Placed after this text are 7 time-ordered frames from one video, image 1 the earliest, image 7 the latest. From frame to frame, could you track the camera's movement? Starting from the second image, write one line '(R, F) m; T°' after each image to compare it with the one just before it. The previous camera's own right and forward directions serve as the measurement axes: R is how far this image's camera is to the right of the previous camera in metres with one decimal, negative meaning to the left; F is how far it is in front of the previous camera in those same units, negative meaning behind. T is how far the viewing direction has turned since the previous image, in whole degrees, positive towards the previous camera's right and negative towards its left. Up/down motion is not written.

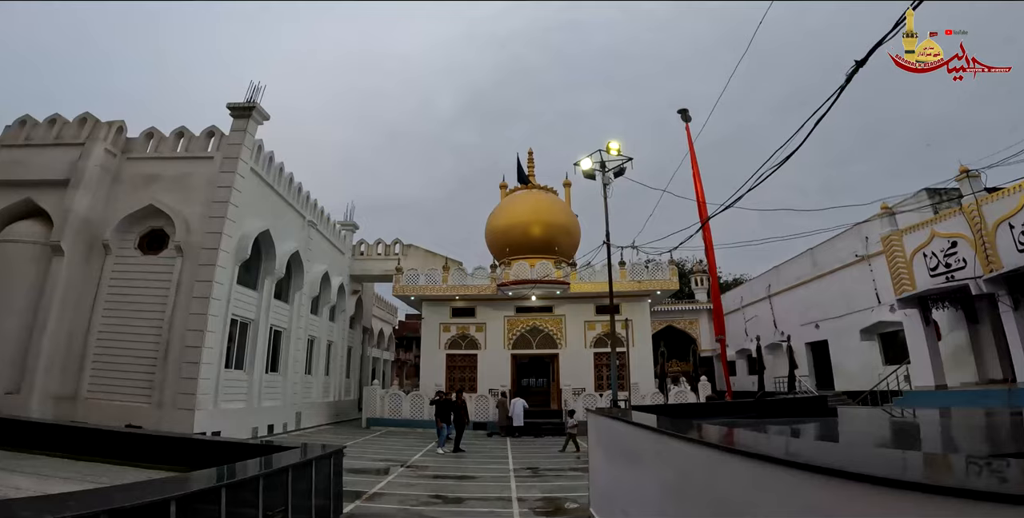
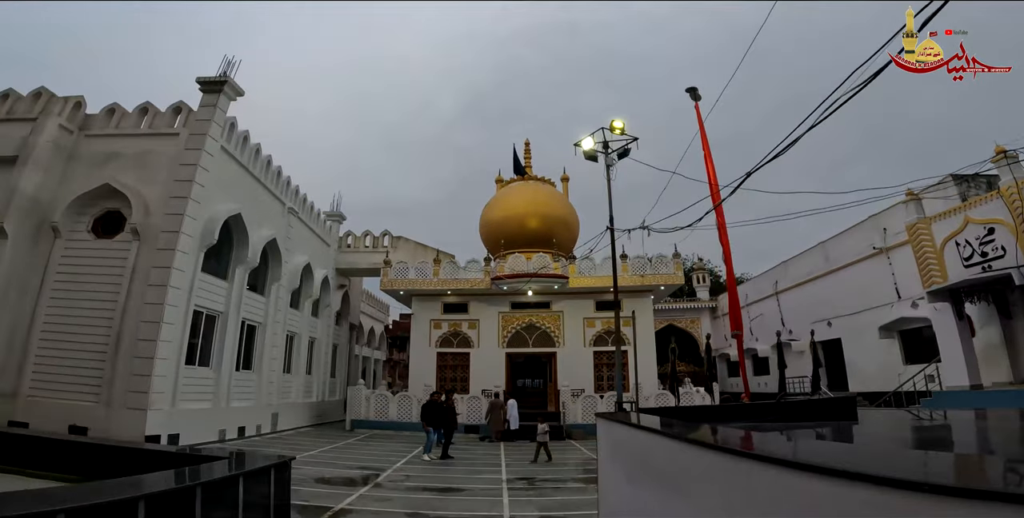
(0.0, +1.1) m; 0°
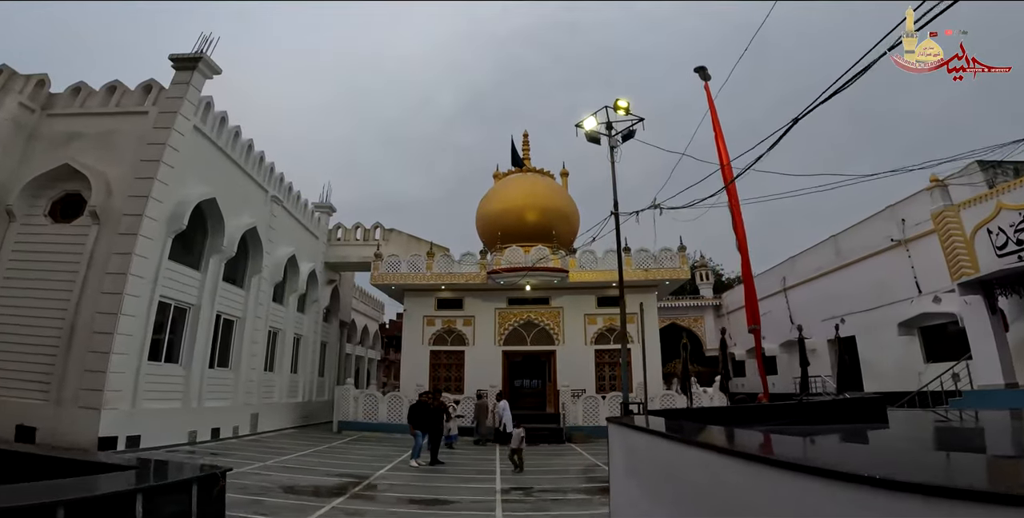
(+0.1, +0.8) m; 0°
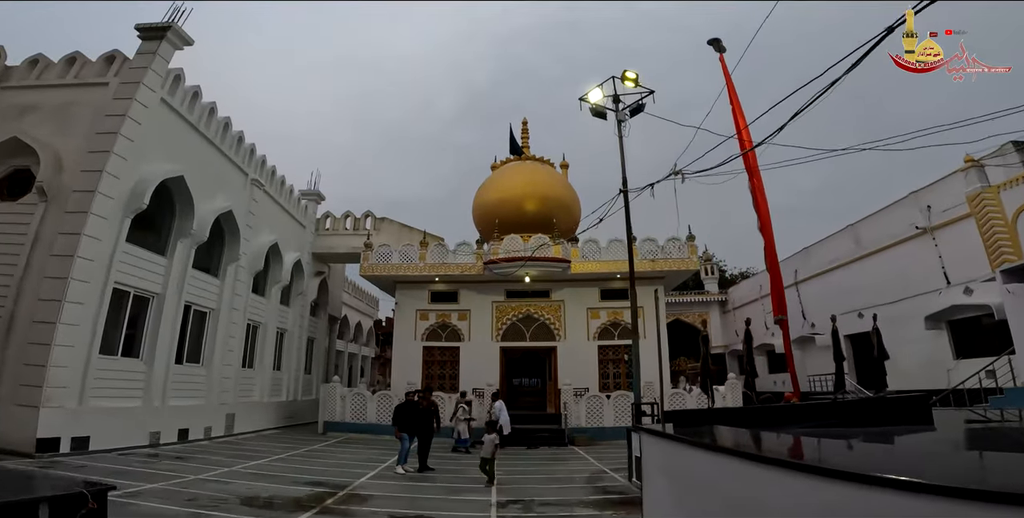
(0.0, +1.0) m; 0°
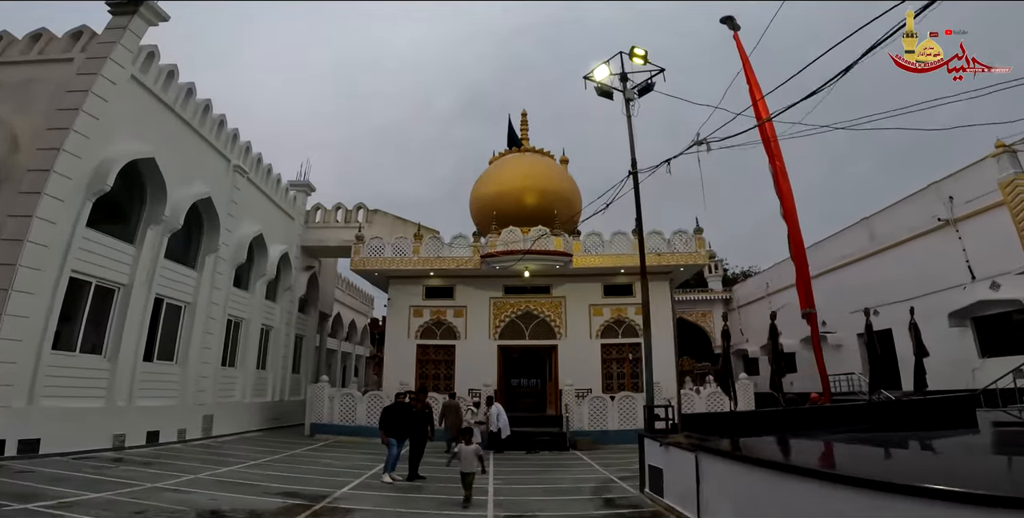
(0.0, +0.7) m; 0°
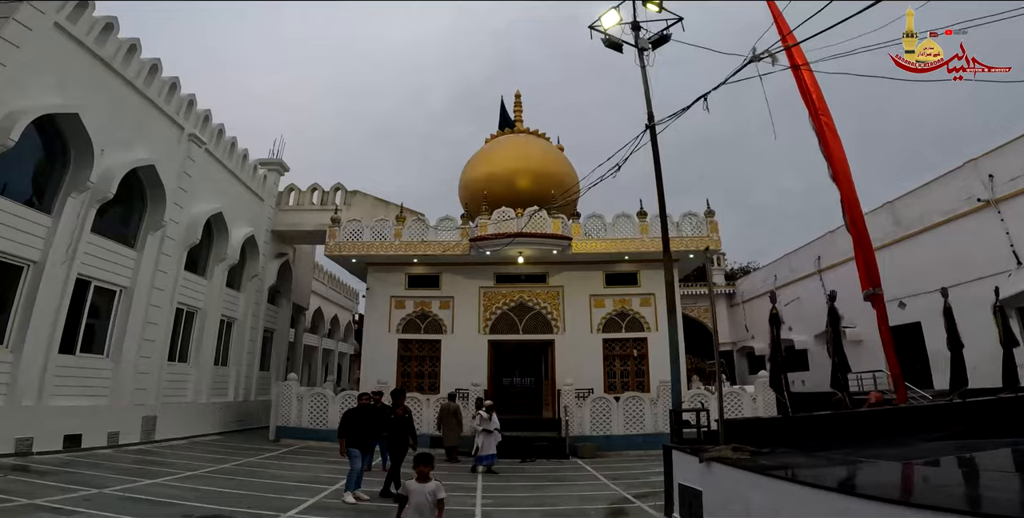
(0.0, +1.4) m; +1°
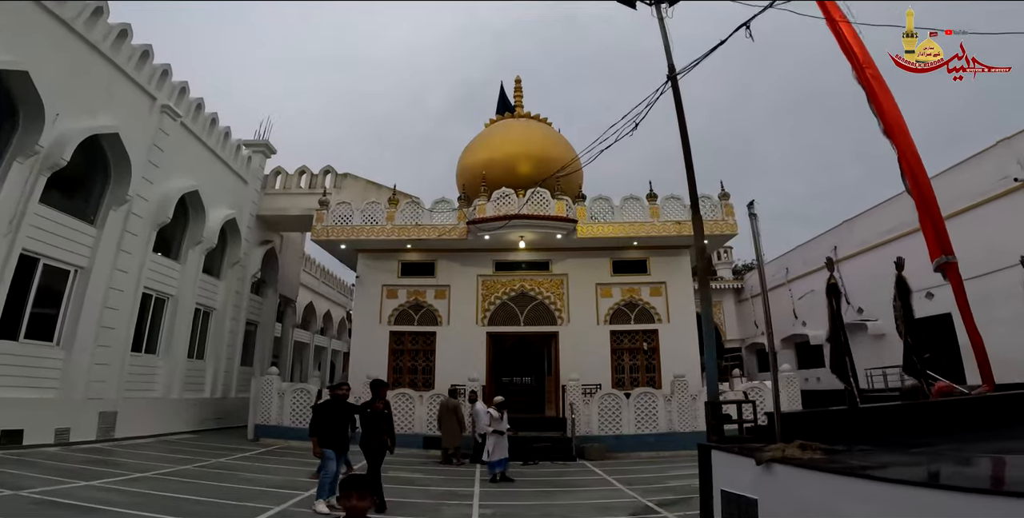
(0.0, +0.9) m; 0°
